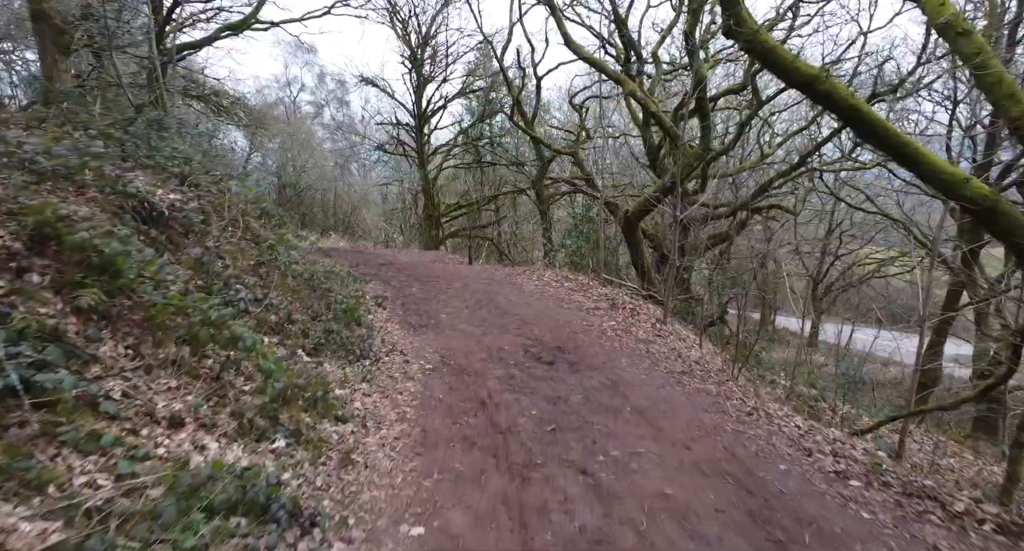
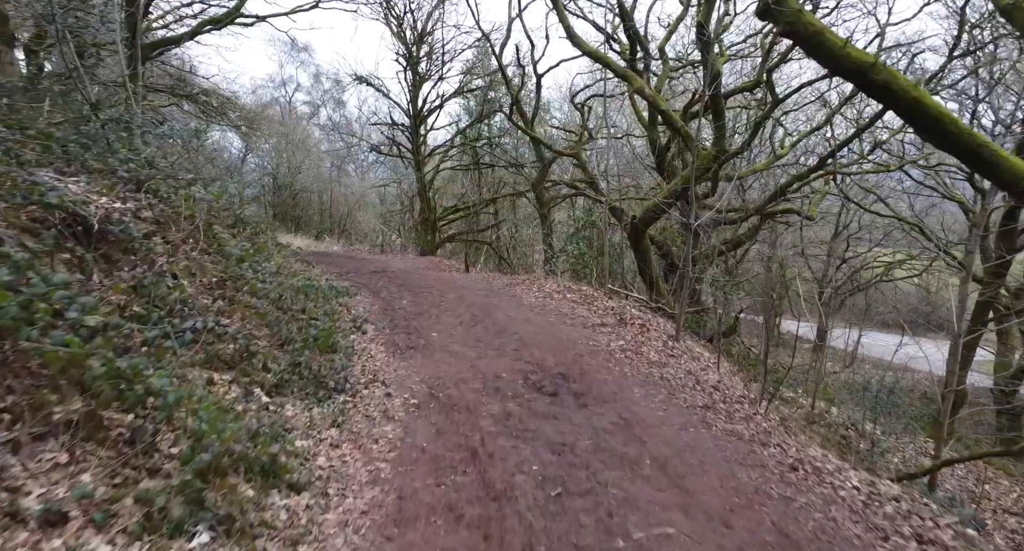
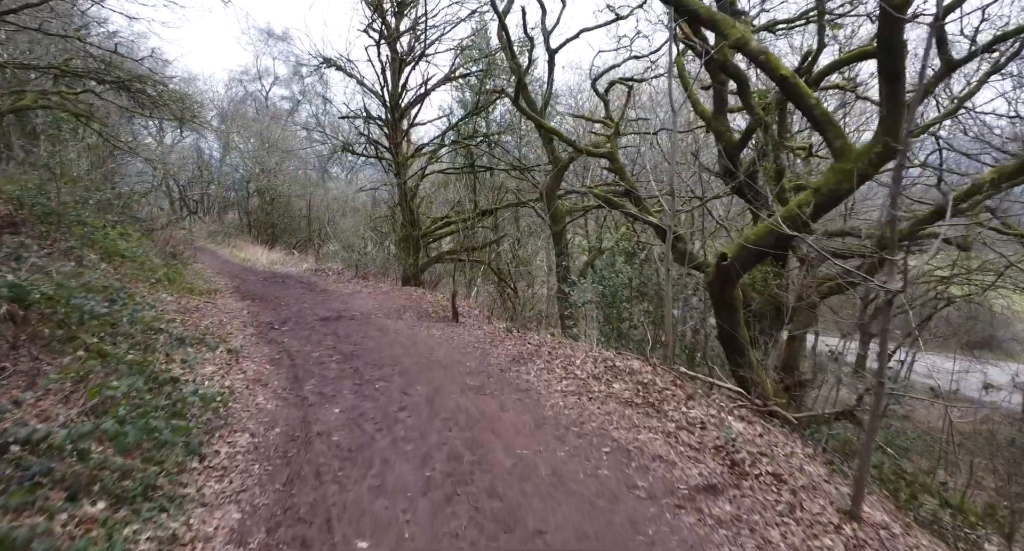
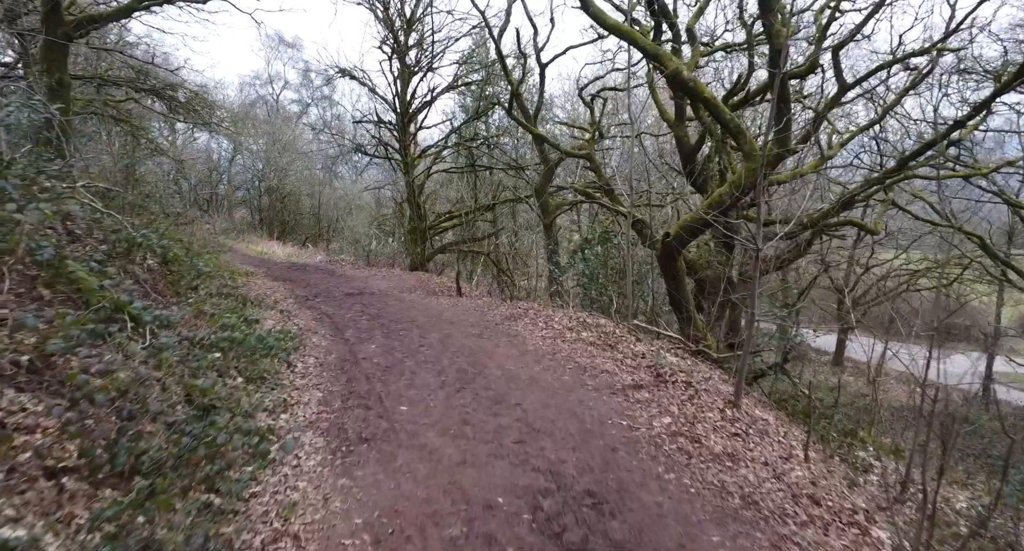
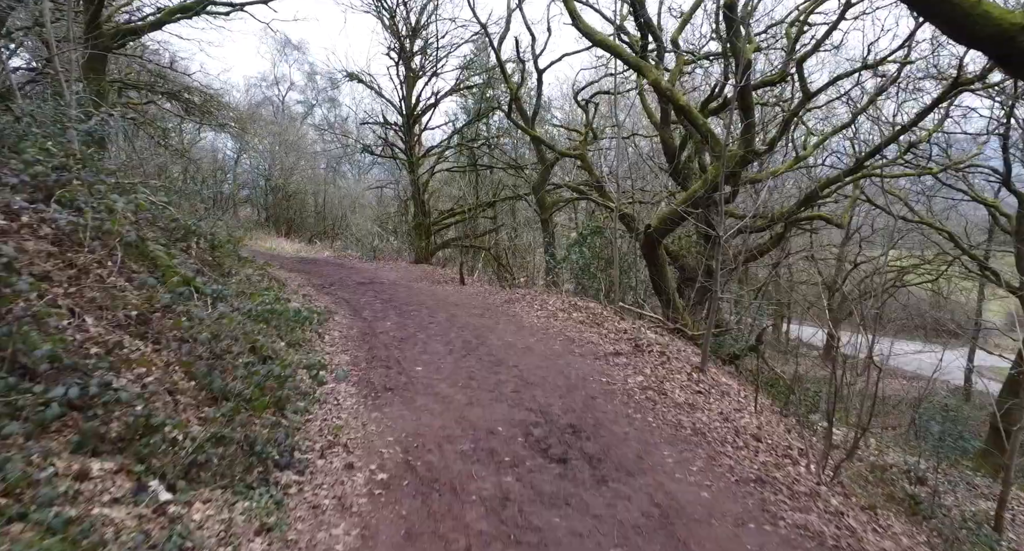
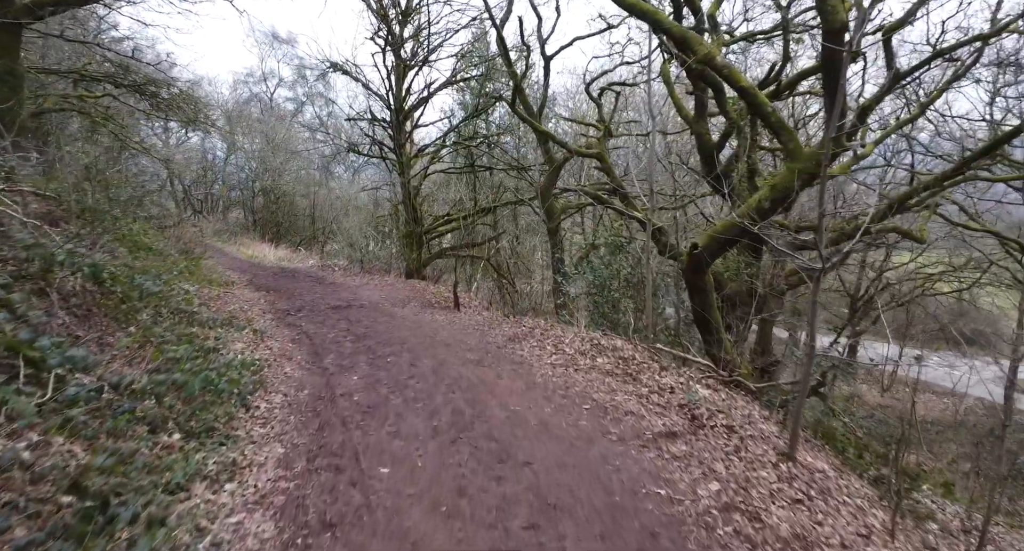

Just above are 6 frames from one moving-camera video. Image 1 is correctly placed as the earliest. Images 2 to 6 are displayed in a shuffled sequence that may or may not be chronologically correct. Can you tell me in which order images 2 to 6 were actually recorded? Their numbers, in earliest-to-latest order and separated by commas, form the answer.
2, 5, 4, 6, 3
